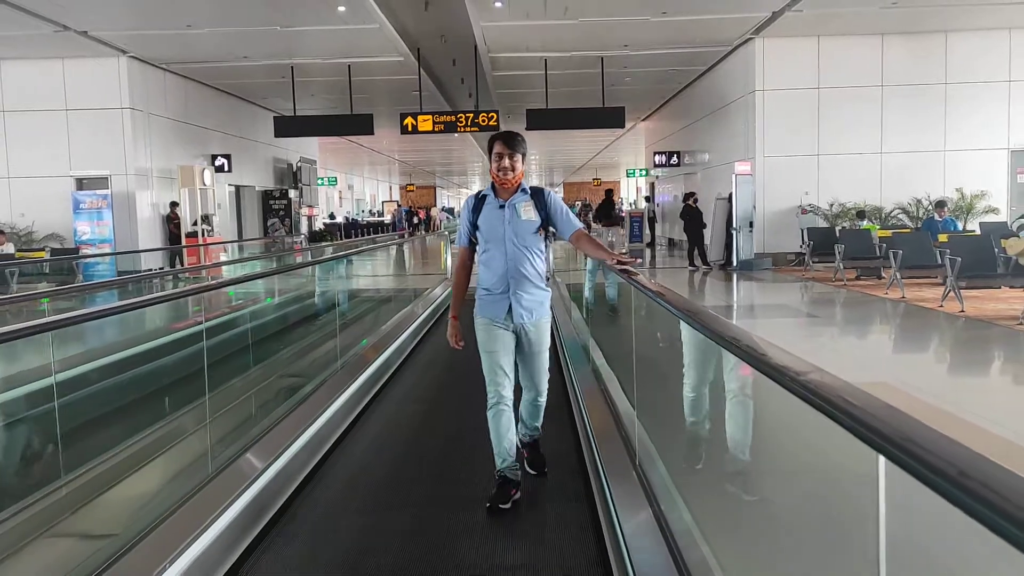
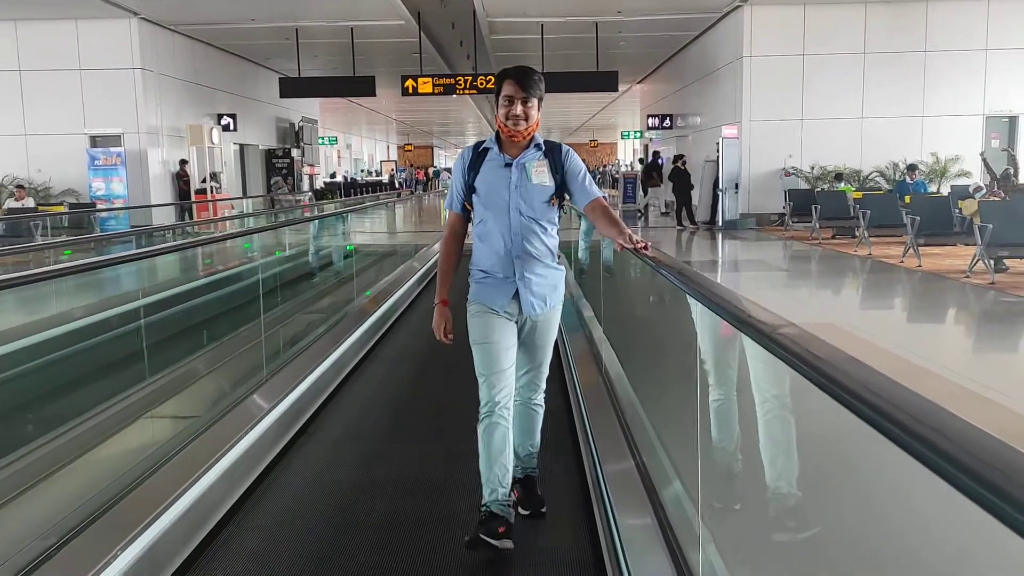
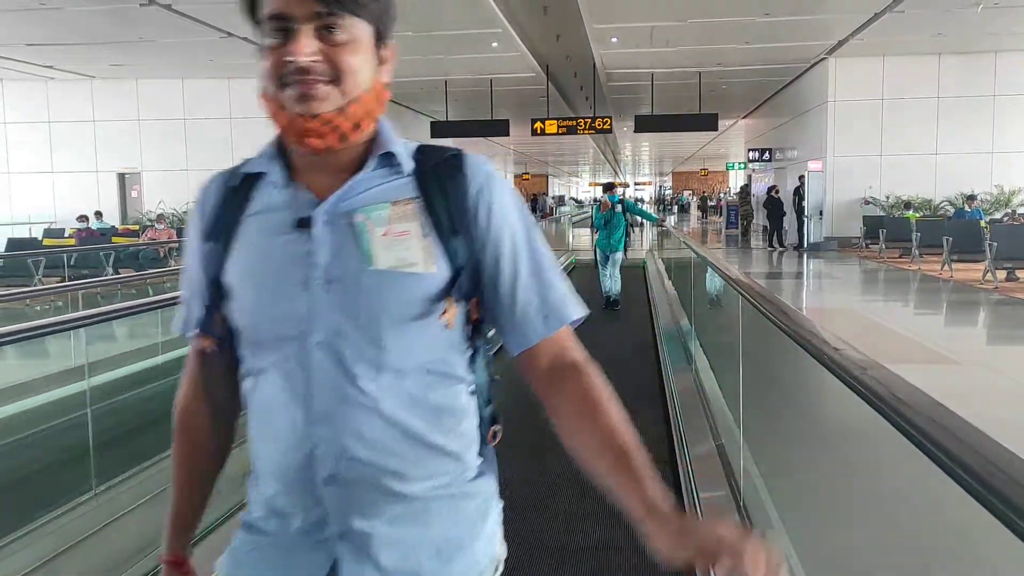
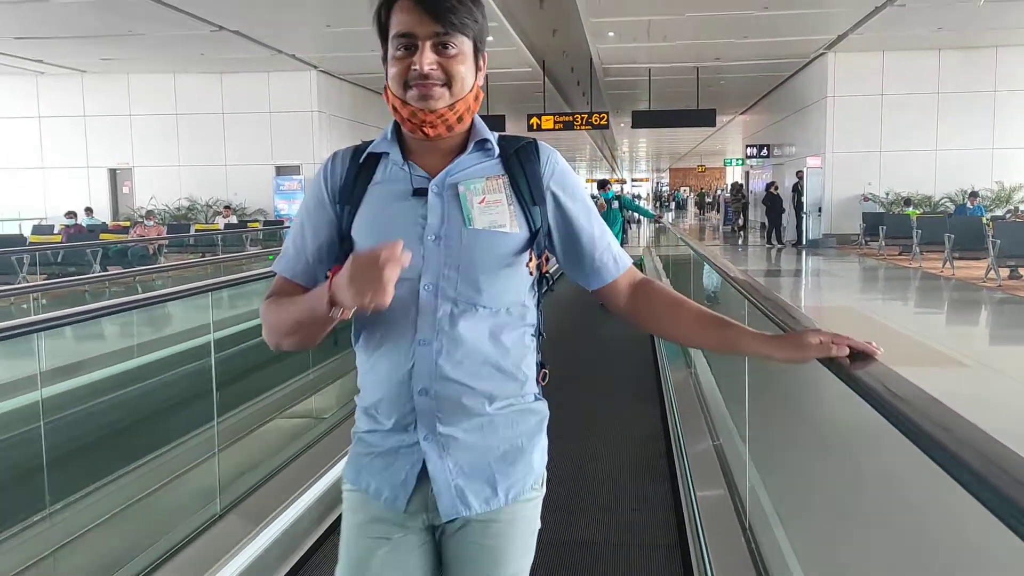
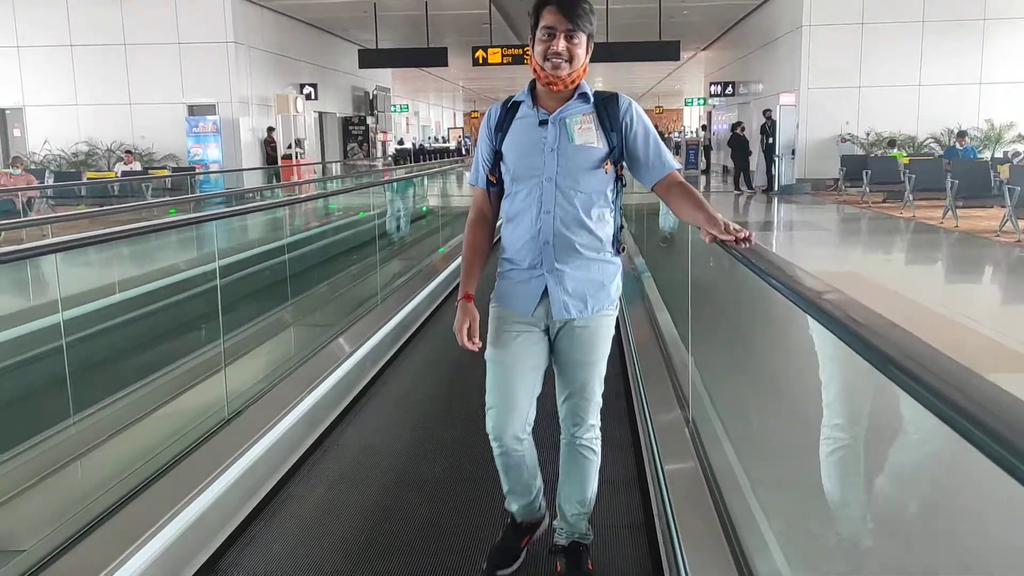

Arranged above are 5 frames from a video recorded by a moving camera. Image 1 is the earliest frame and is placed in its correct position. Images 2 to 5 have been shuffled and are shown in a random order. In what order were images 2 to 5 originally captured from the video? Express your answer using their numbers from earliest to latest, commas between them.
2, 5, 4, 3
